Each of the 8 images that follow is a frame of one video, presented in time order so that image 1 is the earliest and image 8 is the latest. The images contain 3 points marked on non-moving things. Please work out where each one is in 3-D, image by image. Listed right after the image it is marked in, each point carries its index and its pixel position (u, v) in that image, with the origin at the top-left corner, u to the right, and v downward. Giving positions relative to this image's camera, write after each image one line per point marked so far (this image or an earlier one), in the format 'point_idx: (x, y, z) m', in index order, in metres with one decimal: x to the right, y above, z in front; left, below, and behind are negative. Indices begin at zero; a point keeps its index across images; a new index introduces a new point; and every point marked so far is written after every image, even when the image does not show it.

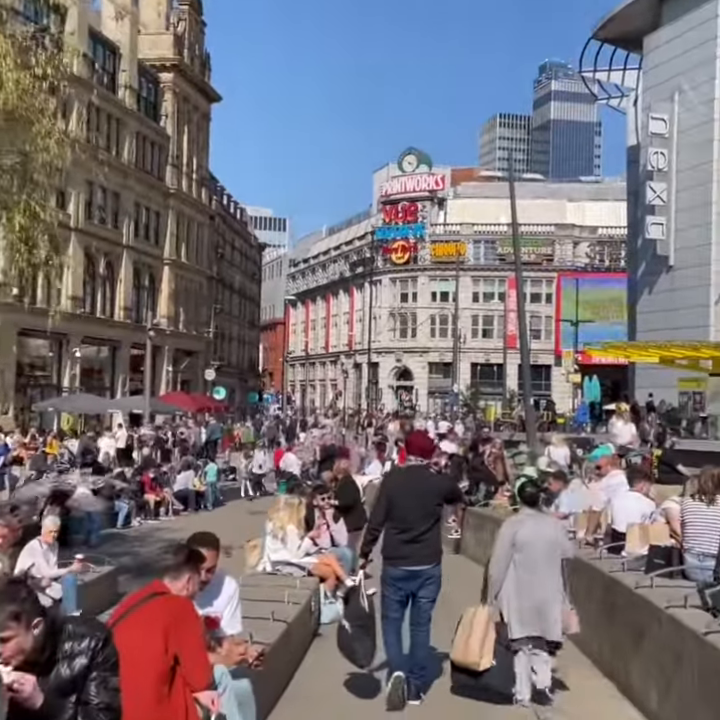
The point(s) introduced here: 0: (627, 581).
0: (+2.1, -1.7, +7.8) m
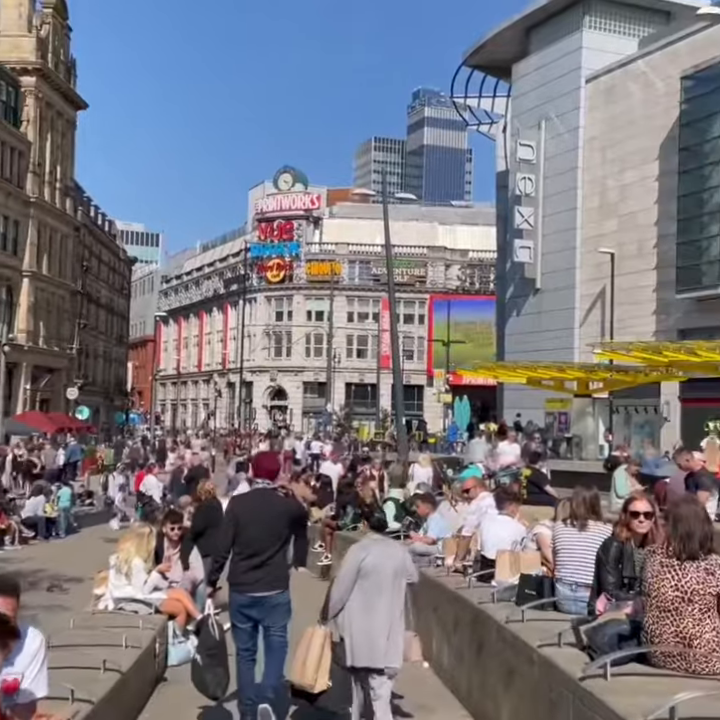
0: (+1.0, -1.8, +7.3) m
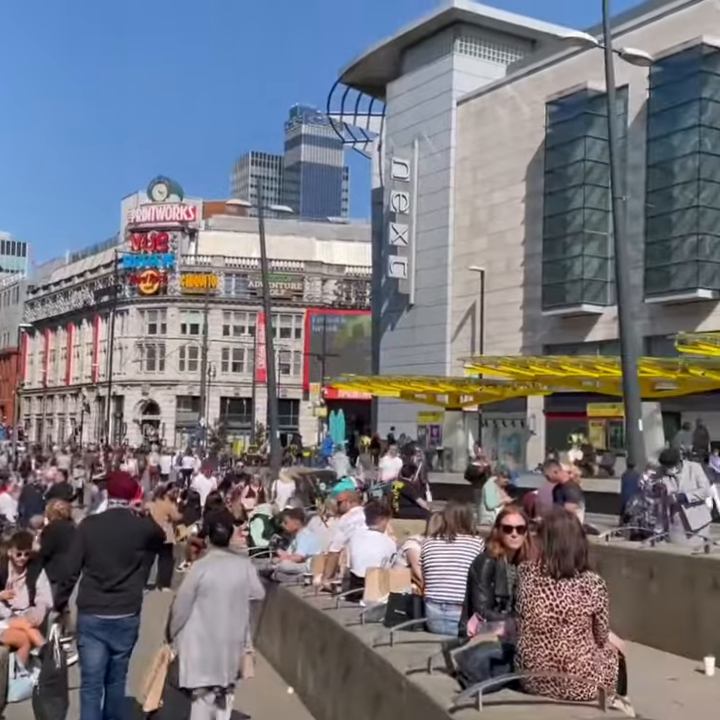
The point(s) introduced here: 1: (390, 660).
0: (0.0, -1.9, +6.9) m
1: (+0.2, -1.8, +6.1) m
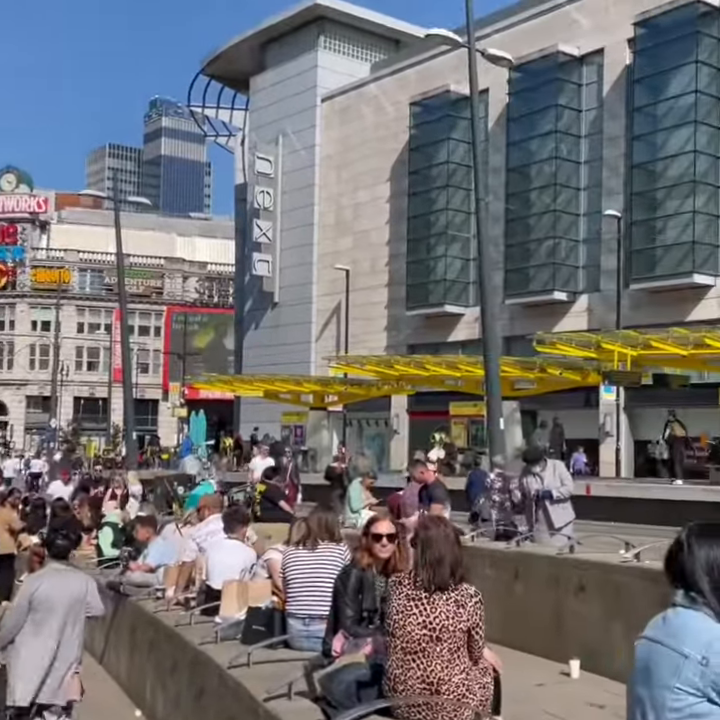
0: (-0.9, -1.9, +6.4) m
1: (-0.6, -1.8, +5.5) m
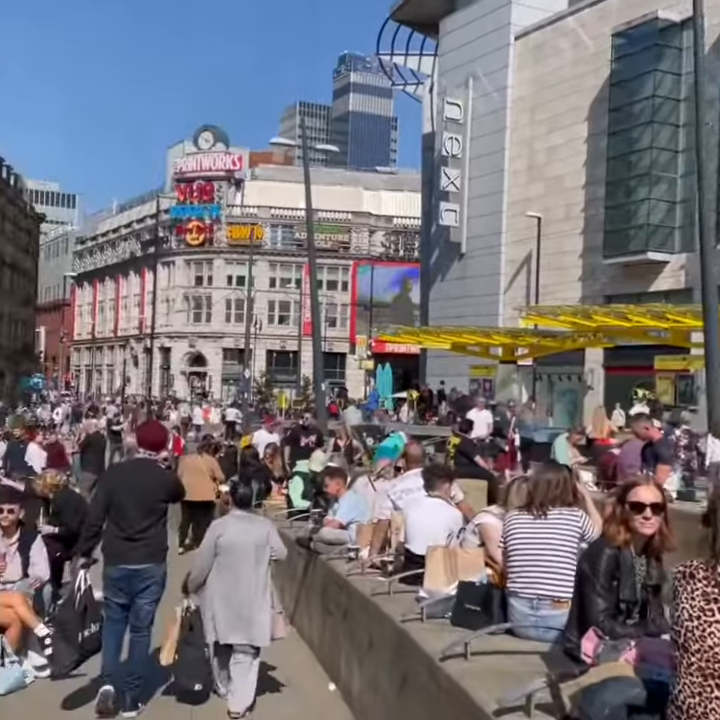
0: (+0.4, -1.5, +5.2) m
1: (+0.5, -1.4, +4.3) m
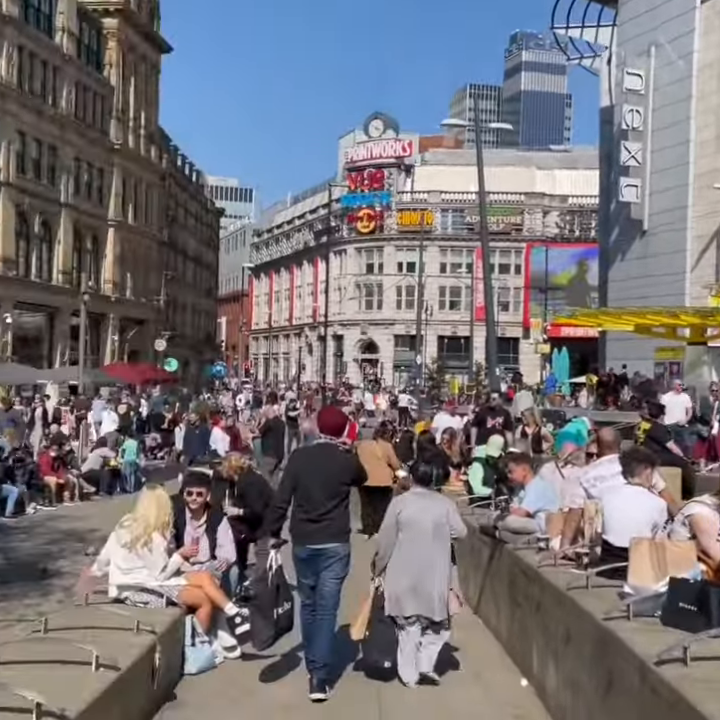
0: (+1.3, -1.3, +4.8) m
1: (+1.3, -1.3, +3.9) m
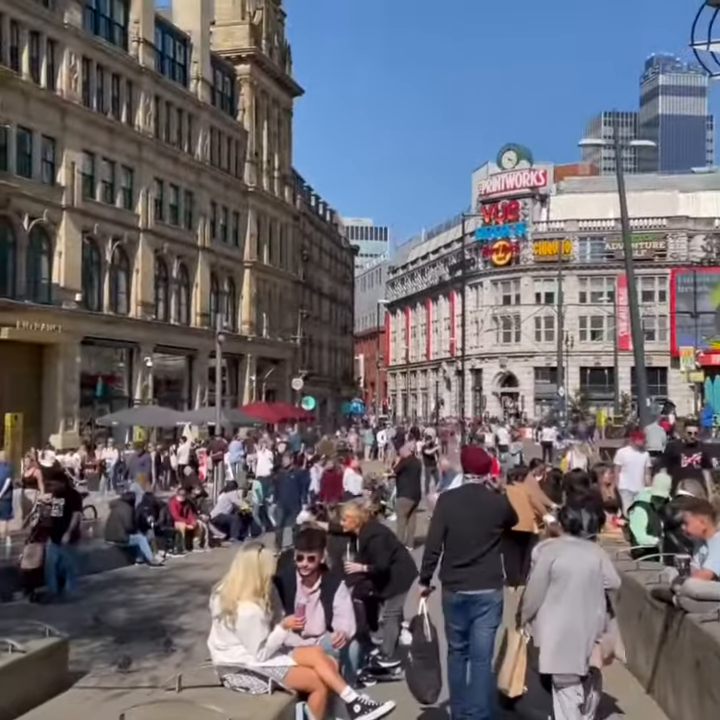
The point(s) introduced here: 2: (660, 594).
0: (+1.8, -1.4, +3.2) m
1: (+1.6, -1.3, +2.3) m
2: (+2.3, -1.8, +7.8) m
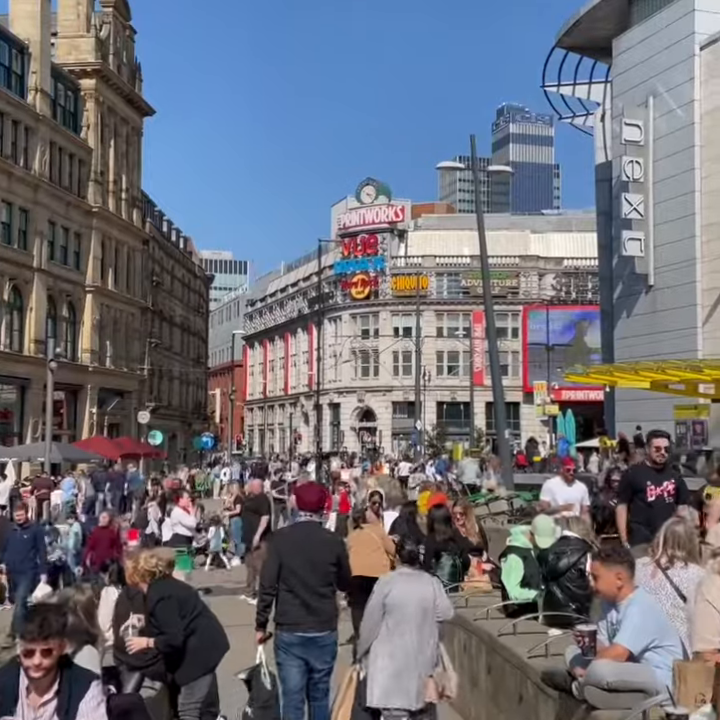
0: (+1.2, -1.2, +1.1) m
1: (+1.2, -1.1, +0.2) m
2: (+1.1, -1.8, +5.7) m
